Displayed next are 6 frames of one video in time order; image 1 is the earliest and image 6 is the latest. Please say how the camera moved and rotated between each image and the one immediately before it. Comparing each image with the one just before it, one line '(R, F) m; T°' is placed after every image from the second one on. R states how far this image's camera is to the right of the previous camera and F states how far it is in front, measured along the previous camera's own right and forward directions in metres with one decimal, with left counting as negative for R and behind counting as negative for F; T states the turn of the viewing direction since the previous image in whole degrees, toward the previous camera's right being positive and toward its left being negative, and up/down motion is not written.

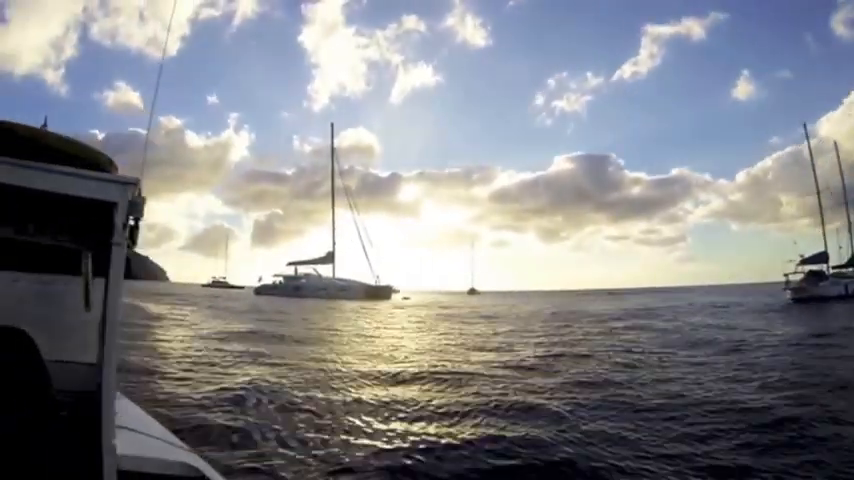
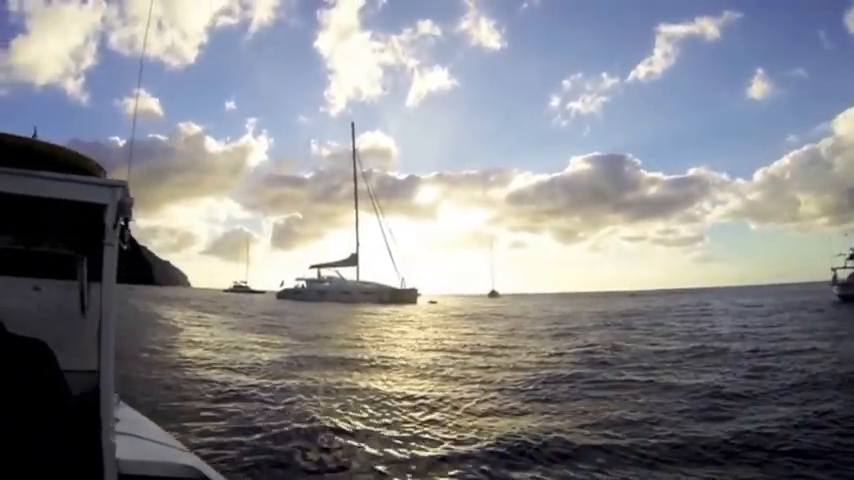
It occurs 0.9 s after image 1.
(-0.4, -0.3) m; -1°
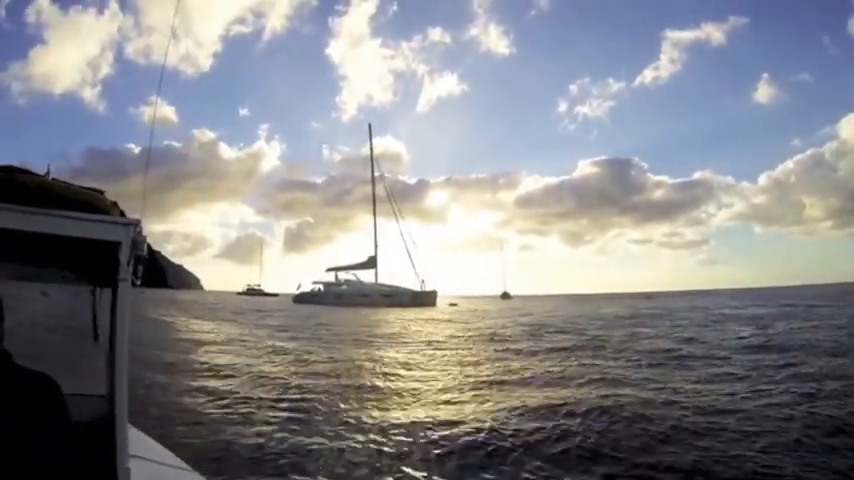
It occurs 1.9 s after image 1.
(-0.5, -0.7) m; 0°
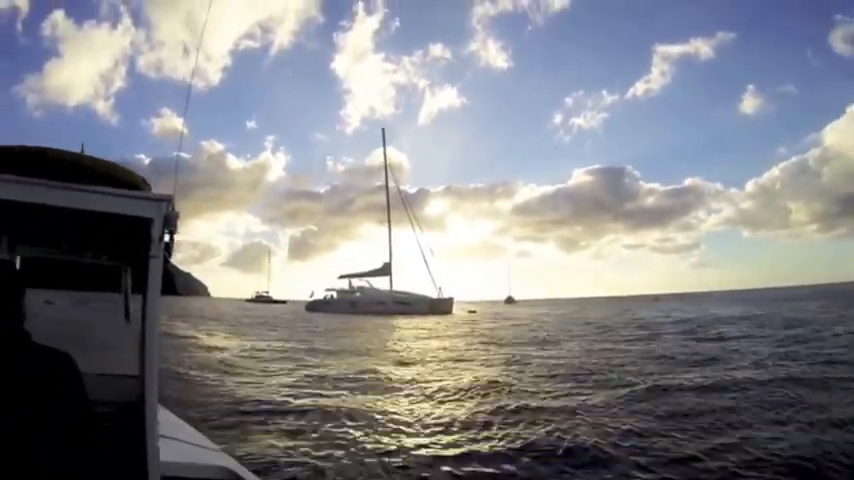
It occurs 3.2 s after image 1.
(-0.8, -1.6) m; +1°
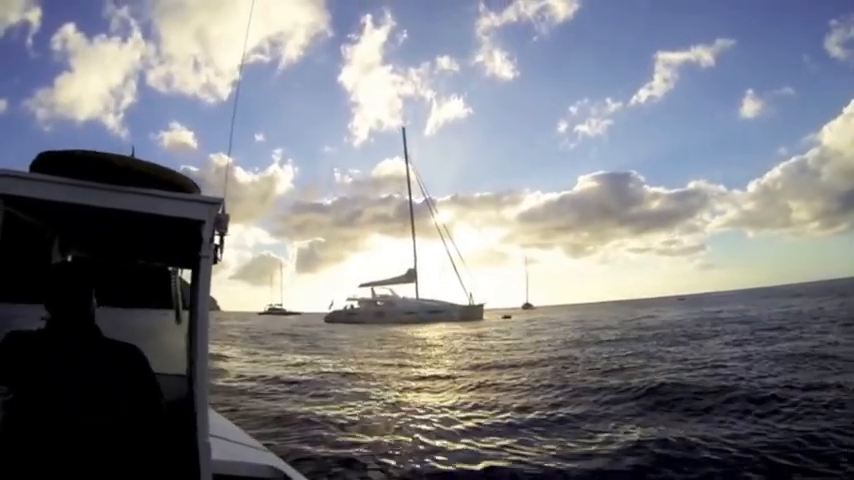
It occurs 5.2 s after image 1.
(-1.3, -0.5) m; +1°
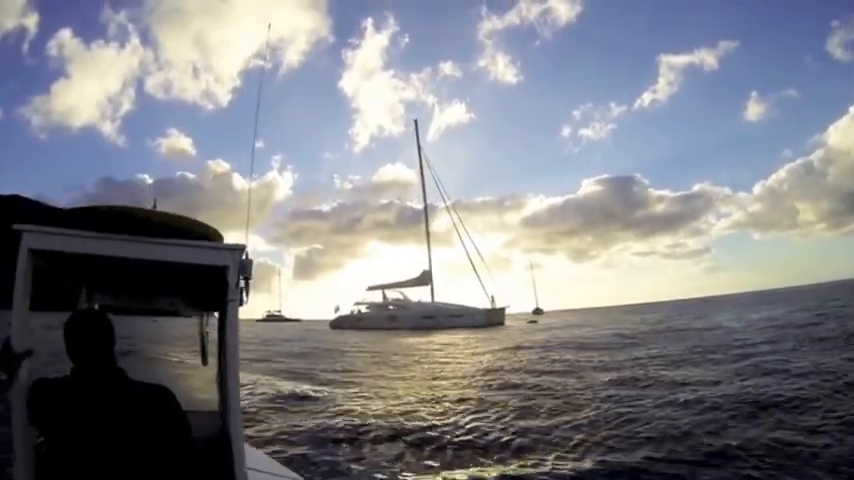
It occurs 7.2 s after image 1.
(-0.8, +0.6) m; +1°
